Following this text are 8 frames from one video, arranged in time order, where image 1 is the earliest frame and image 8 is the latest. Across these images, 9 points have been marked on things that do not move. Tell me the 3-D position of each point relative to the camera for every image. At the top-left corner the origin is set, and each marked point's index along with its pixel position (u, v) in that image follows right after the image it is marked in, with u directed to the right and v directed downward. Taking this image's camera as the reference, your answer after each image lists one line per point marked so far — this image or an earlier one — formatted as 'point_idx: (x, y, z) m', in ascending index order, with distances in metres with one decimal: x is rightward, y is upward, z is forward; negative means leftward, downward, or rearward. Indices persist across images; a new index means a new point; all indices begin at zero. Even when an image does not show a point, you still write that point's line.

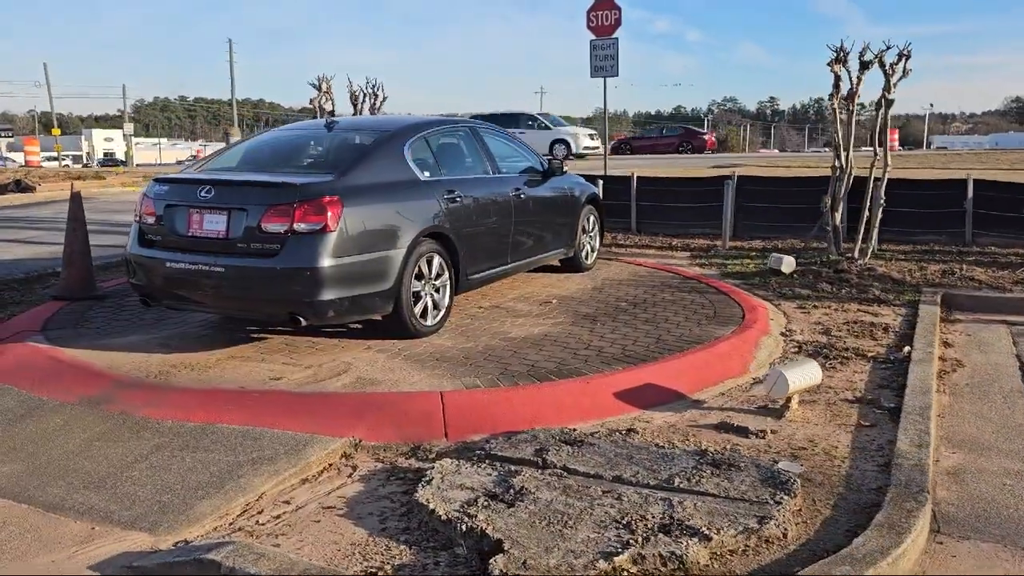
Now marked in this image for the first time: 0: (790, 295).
0: (+2.4, -0.1, +7.4) m
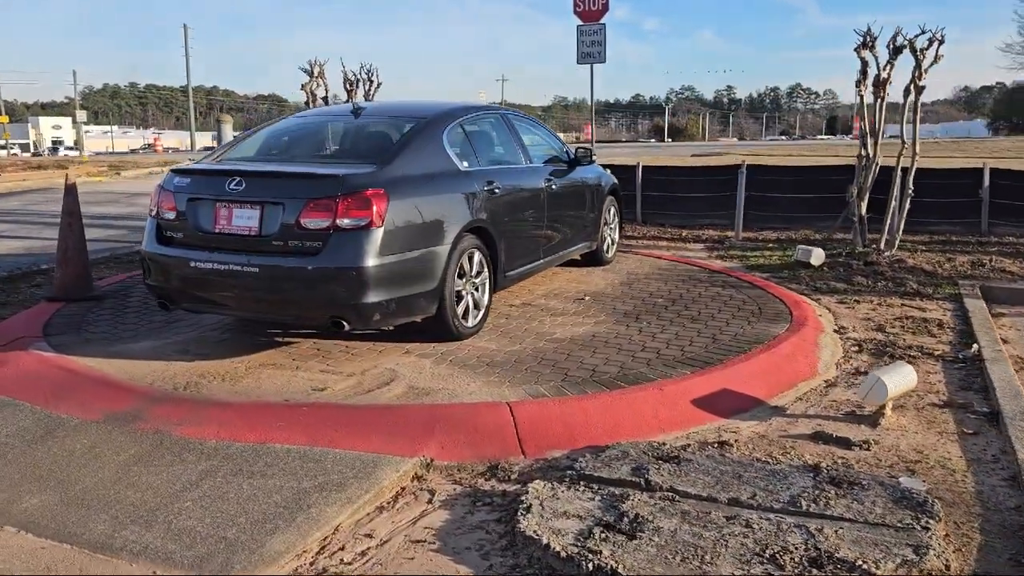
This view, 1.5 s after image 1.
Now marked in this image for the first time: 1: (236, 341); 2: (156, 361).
0: (+2.7, 0.0, +7.1) m
1: (-1.8, -0.3, +5.4) m
2: (-2.1, -0.4, +5.0) m
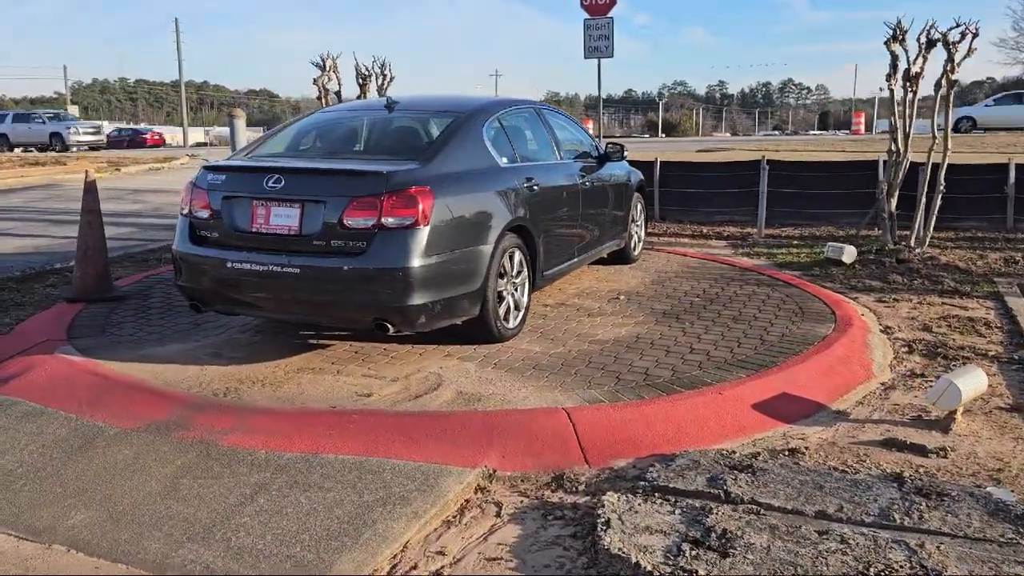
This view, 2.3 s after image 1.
0: (+2.9, 0.0, +7.0) m
1: (-1.5, -0.4, +5.3) m
2: (-1.9, -0.4, +4.8) m
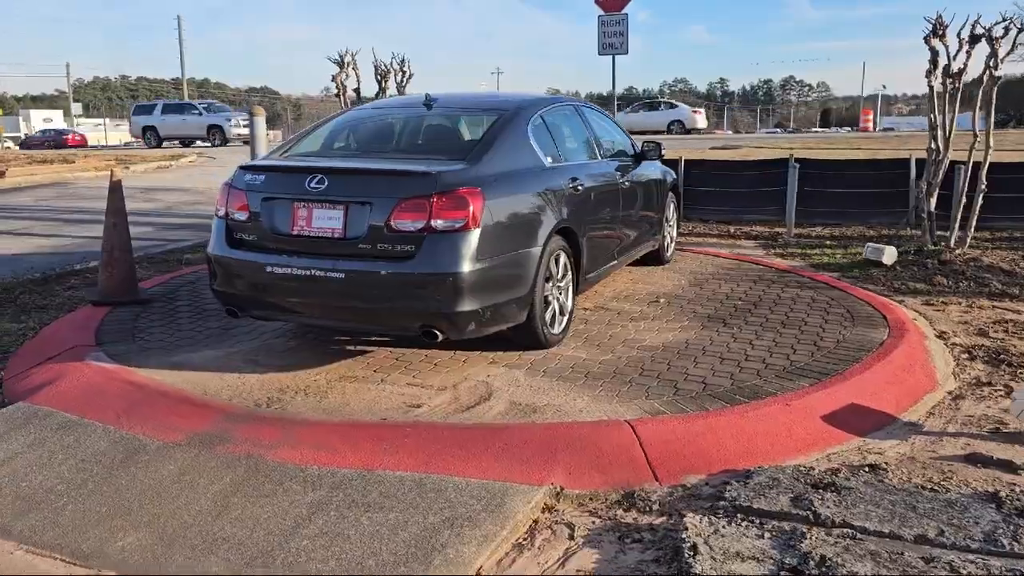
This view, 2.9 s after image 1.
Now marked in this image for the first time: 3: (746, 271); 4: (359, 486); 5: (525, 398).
0: (+3.2, 0.0, +6.8) m
1: (-1.2, -0.4, +5.1) m
2: (-1.6, -0.5, +4.6) m
3: (+2.1, +0.2, +7.5) m
4: (-0.6, -0.8, +3.3) m
5: (+0.1, -0.6, +4.2) m
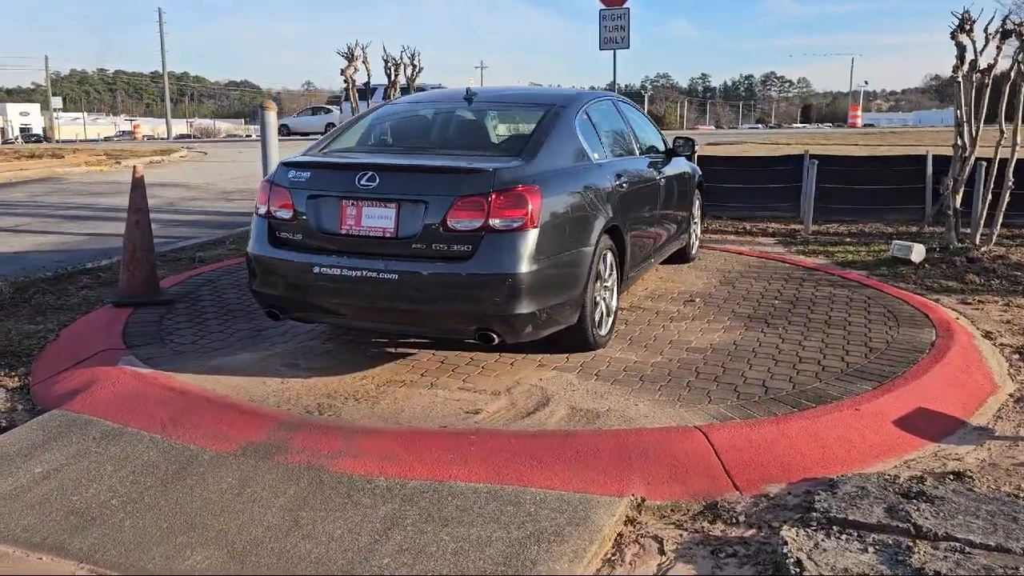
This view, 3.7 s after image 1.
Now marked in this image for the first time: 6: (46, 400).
0: (+3.4, 0.0, +6.7) m
1: (-1.0, -0.4, +4.9) m
2: (-1.3, -0.5, +4.5) m
3: (+2.3, +0.2, +7.4) m
4: (-0.3, -0.8, +3.2) m
5: (+0.4, -0.6, +4.1) m
6: (-2.5, -0.6, +4.4) m
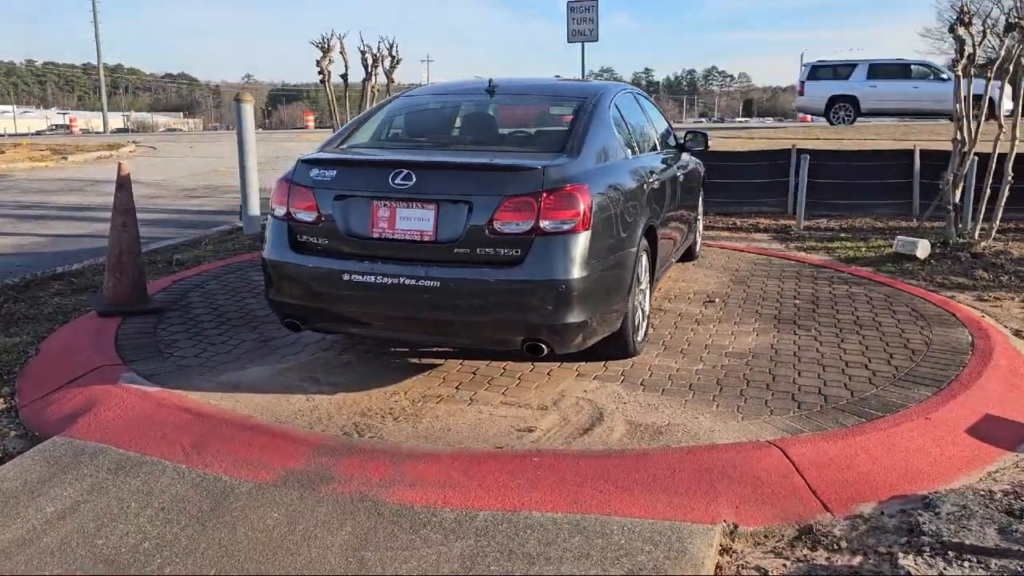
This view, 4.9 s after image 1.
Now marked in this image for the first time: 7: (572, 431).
0: (+3.5, 0.0, +6.6) m
1: (-0.8, -0.4, +4.6) m
2: (-1.1, -0.5, +4.1) m
3: (+2.3, +0.2, +7.3) m
4: (0.0, -0.8, +2.9) m
5: (+0.6, -0.6, +3.8) m
6: (-2.2, -0.6, +4.0) m
7: (+0.3, -0.6, +3.7) m
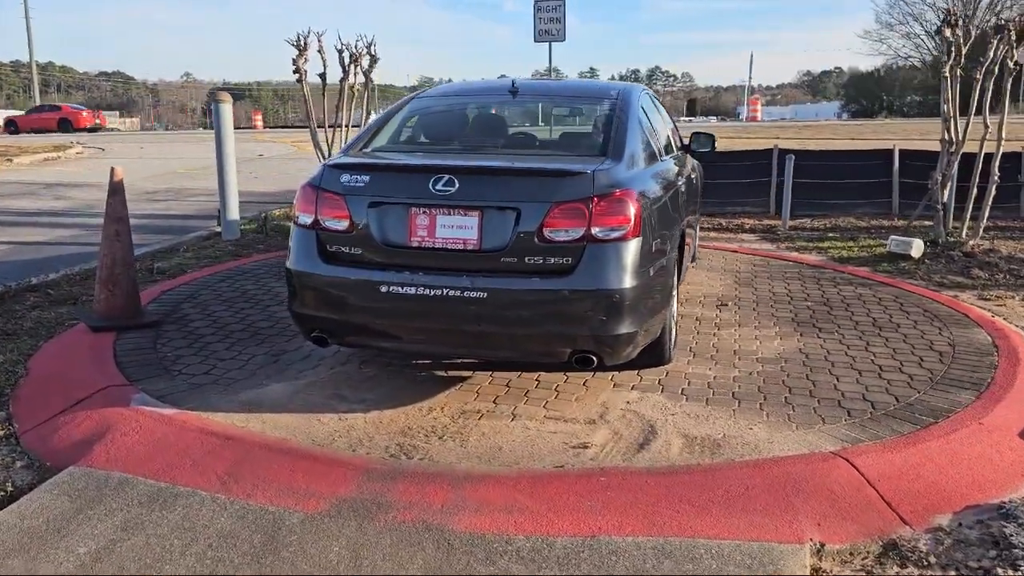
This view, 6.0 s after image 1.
0: (+3.5, 0.0, +6.7) m
1: (-0.6, -0.5, +4.4) m
2: (-0.9, -0.6, +3.9) m
3: (+2.3, +0.2, +7.3) m
4: (+0.3, -0.9, +2.7) m
5: (+0.8, -0.6, +3.7) m
6: (-2.0, -0.7, +3.7) m
7: (+0.5, -0.7, +3.5) m
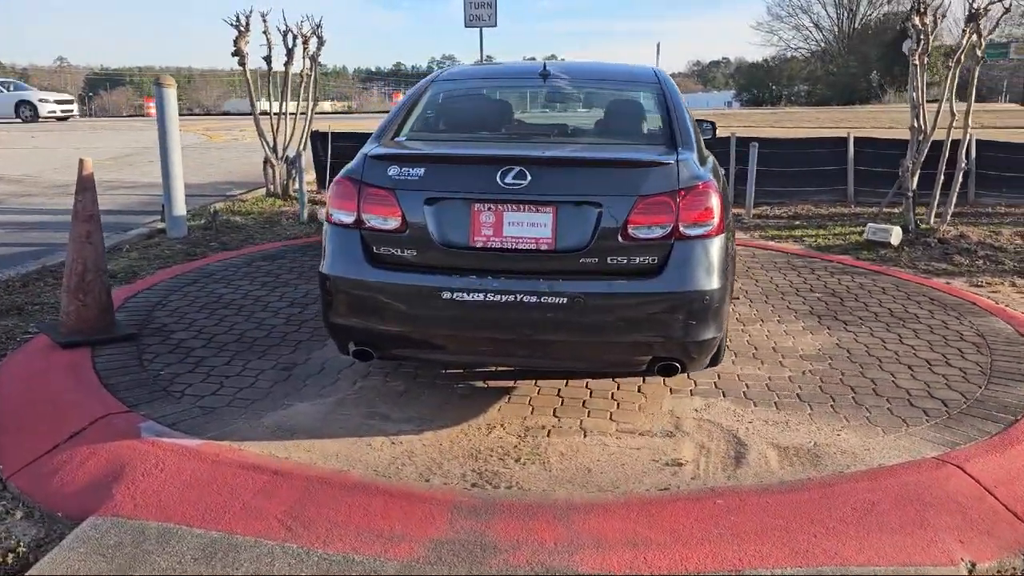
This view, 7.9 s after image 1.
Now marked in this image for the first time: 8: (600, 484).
0: (+3.4, +0.1, +6.7) m
1: (-0.4, -0.5, +3.9) m
2: (-0.6, -0.6, +3.4) m
3: (+2.2, +0.3, +7.2) m
4: (+0.7, -0.9, +2.4) m
5: (+1.1, -0.6, +3.5) m
6: (-1.7, -0.8, +3.1) m
7: (+0.8, -0.7, +3.3) m
8: (+0.3, -0.7, +3.0) m
